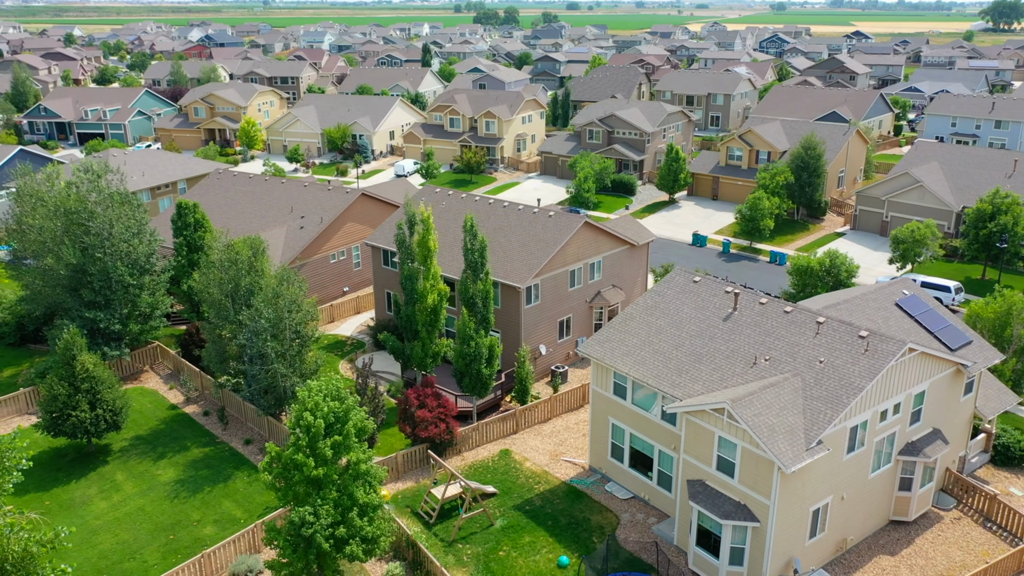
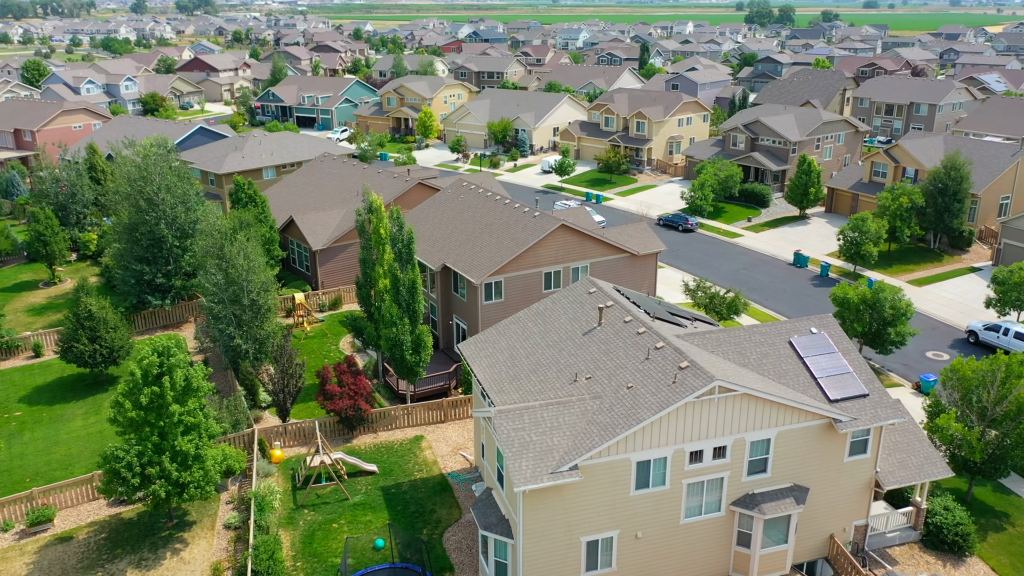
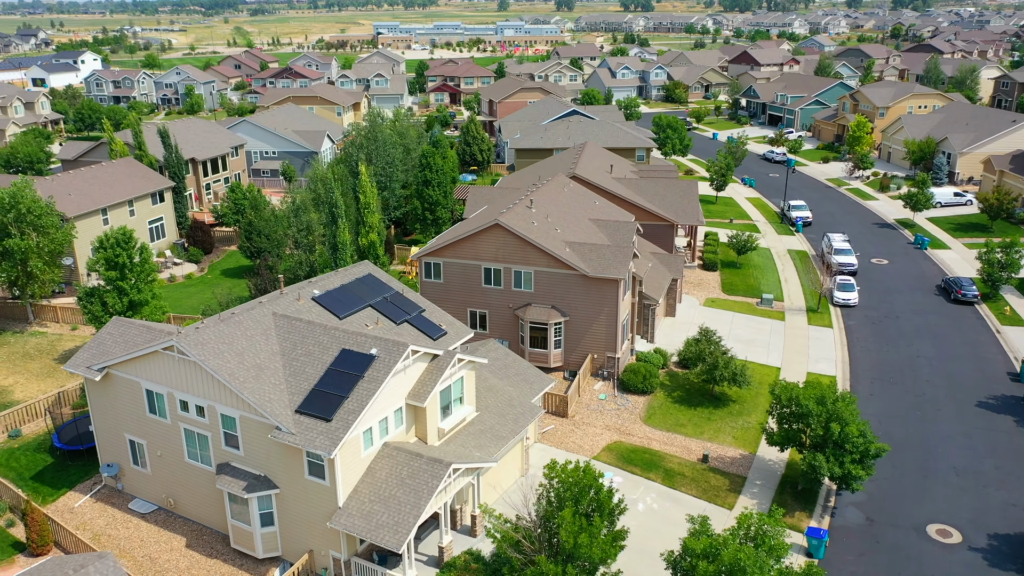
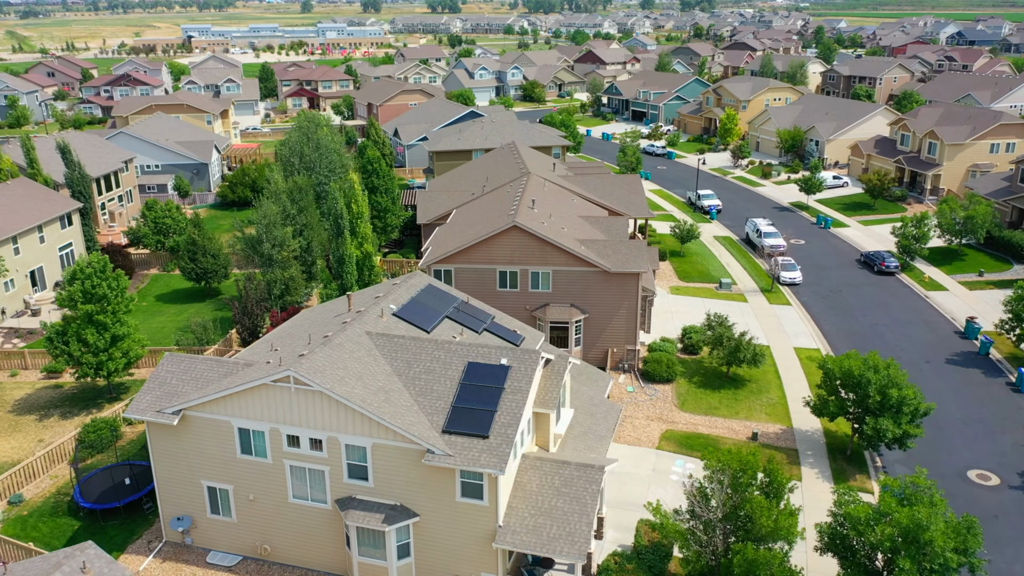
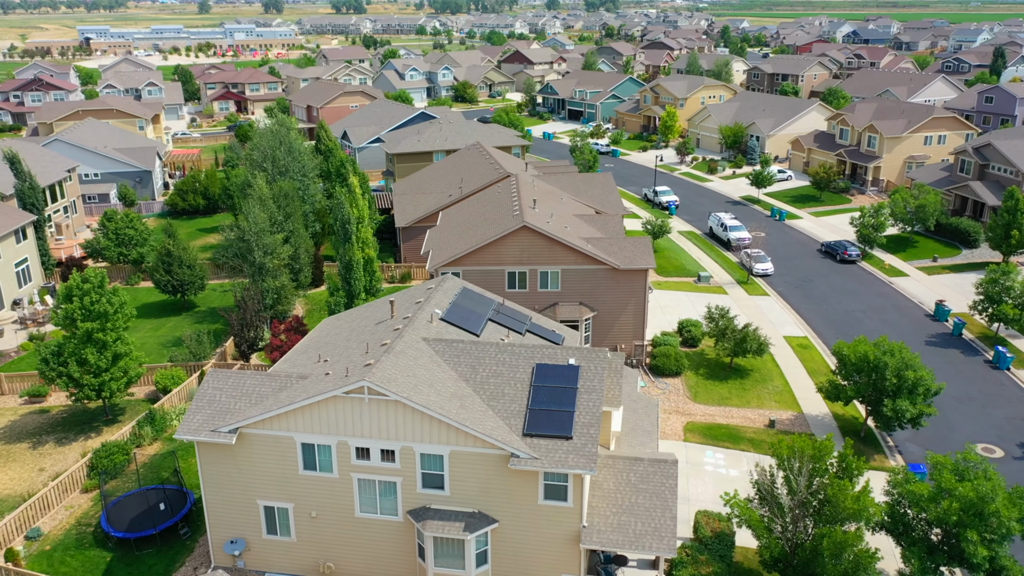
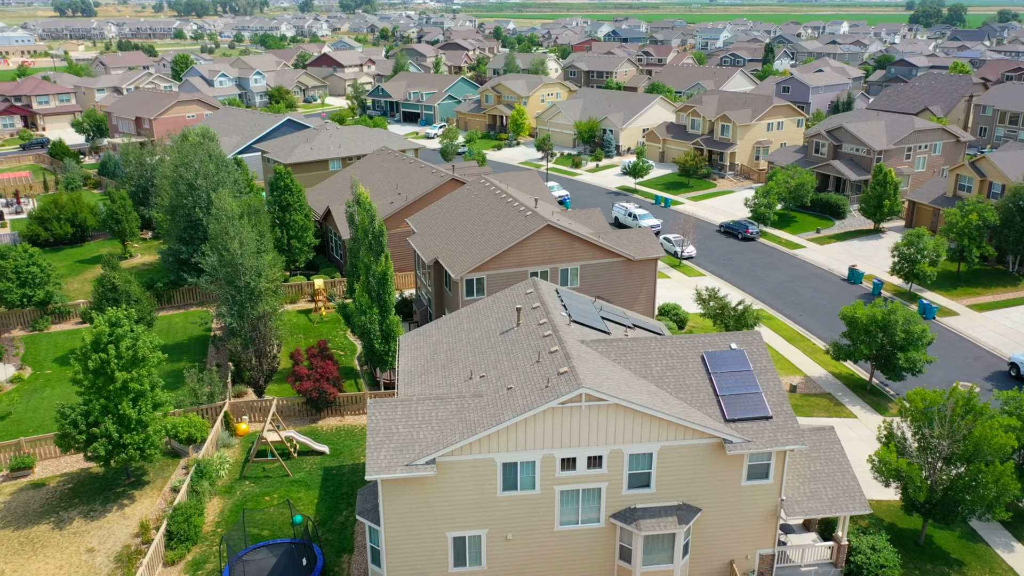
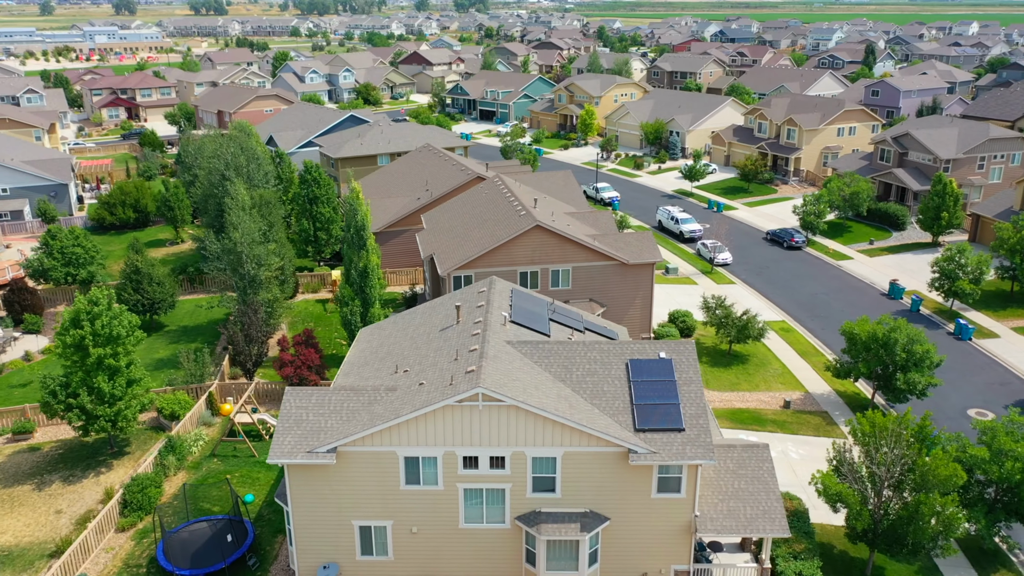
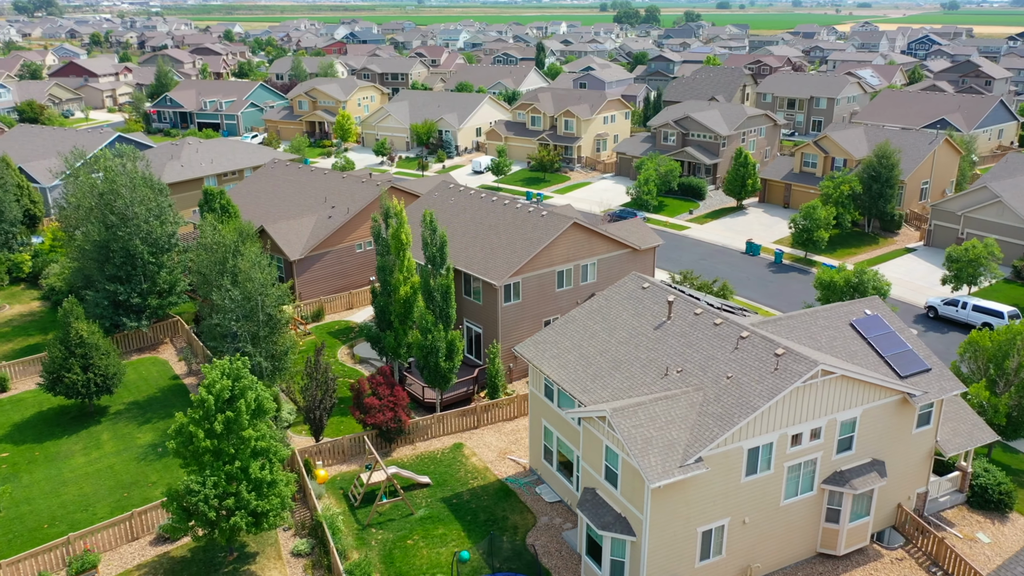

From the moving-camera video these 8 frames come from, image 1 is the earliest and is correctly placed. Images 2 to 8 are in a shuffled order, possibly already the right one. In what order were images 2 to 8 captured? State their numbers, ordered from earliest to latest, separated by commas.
8, 2, 6, 7, 5, 4, 3
